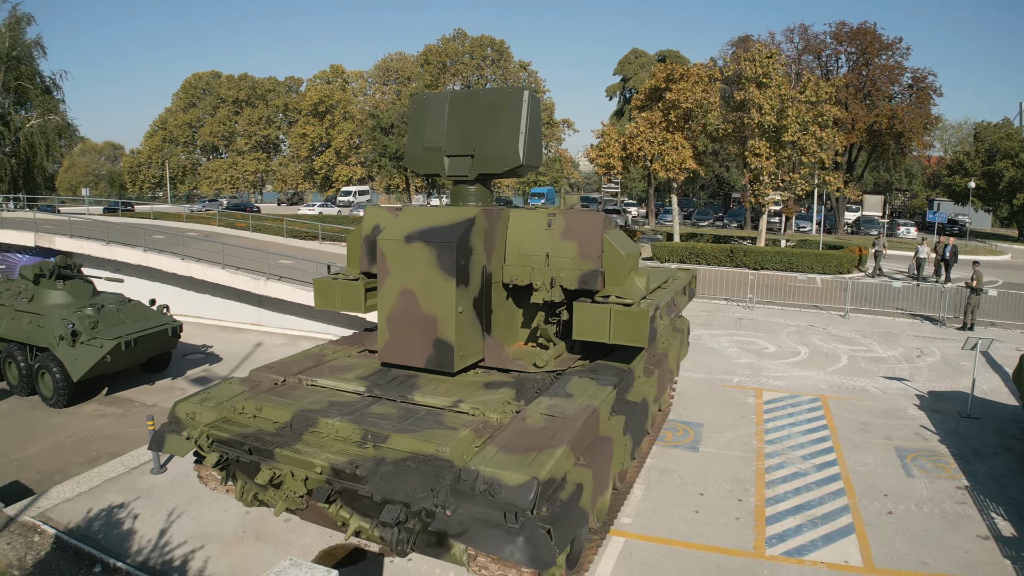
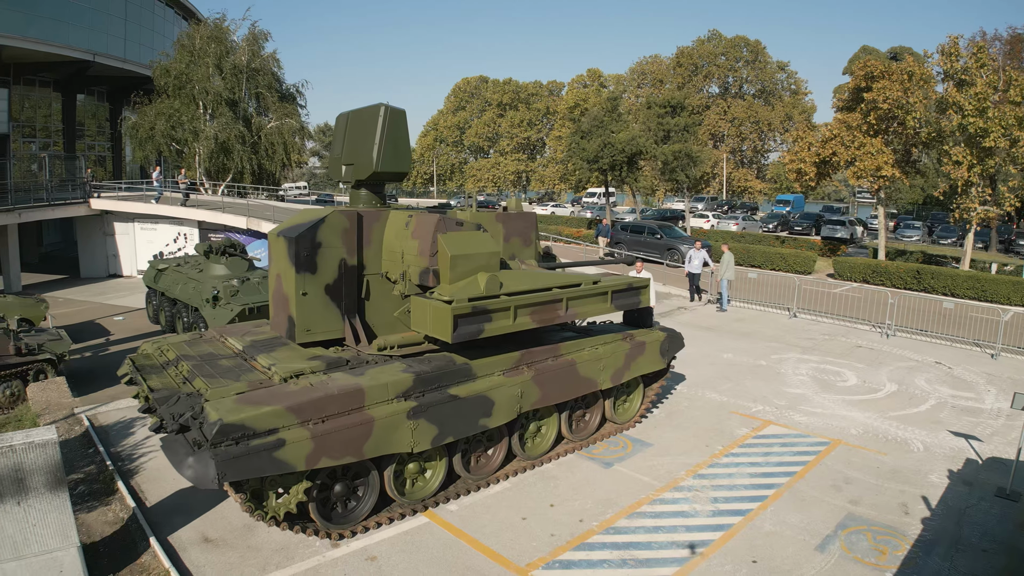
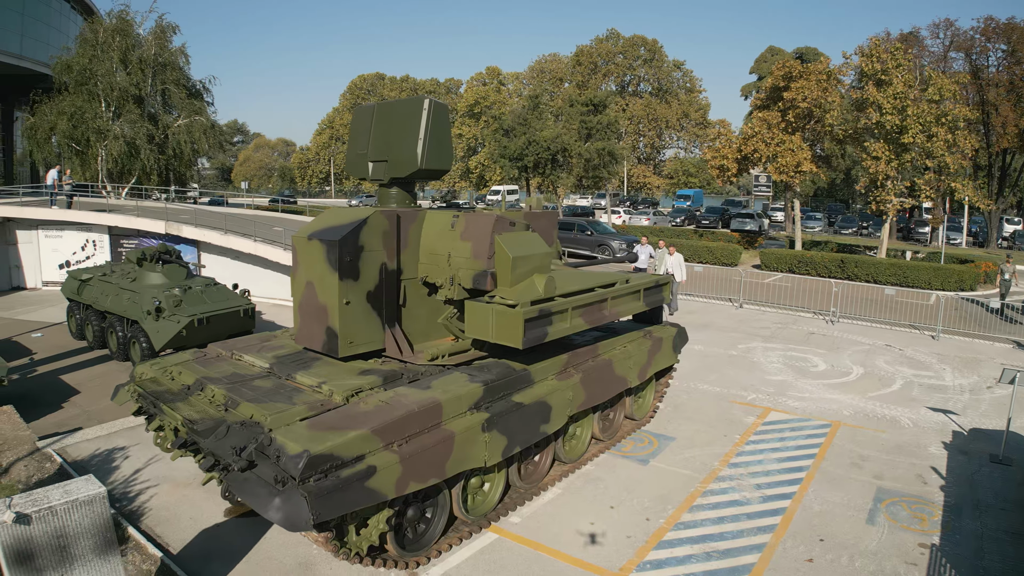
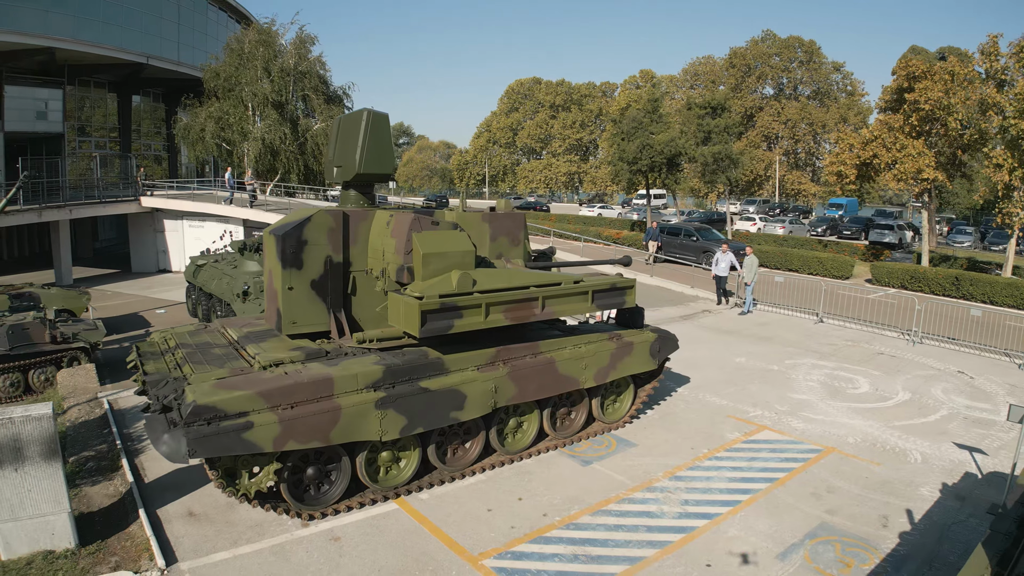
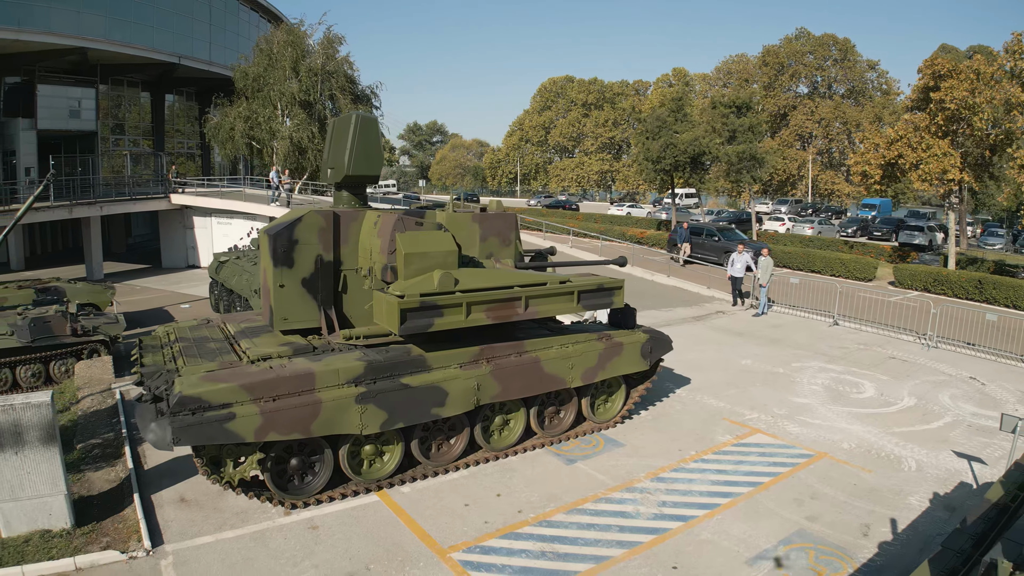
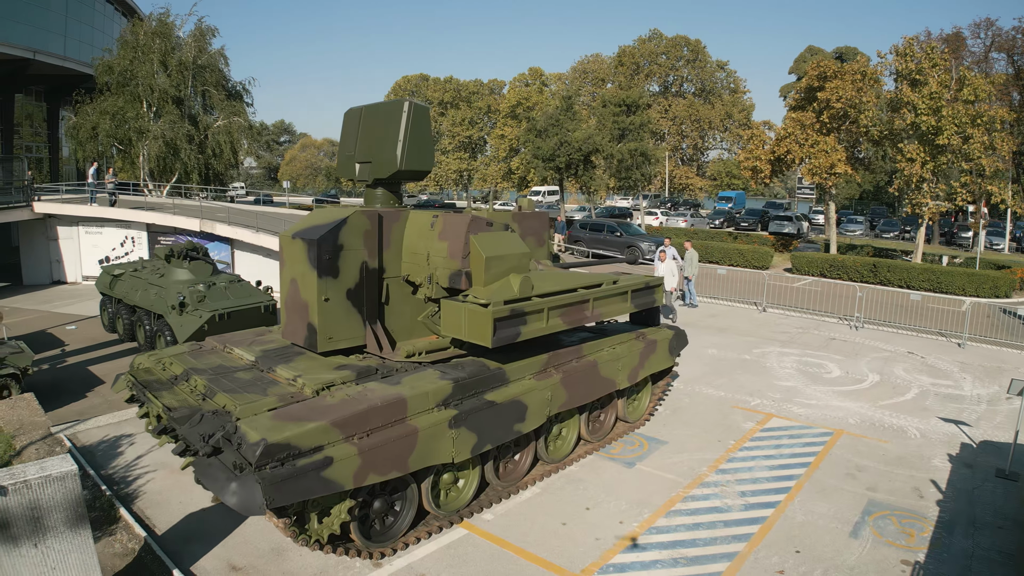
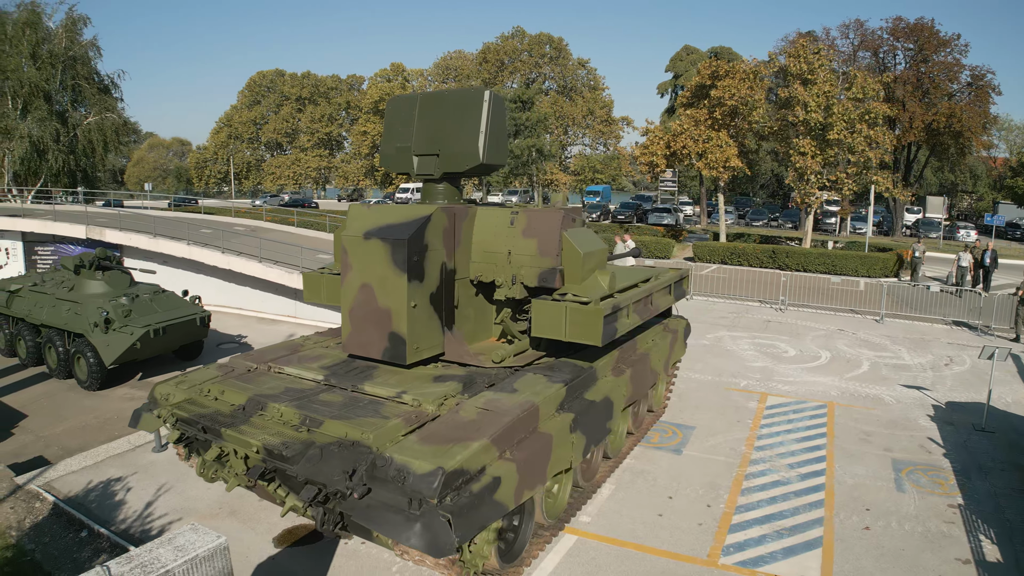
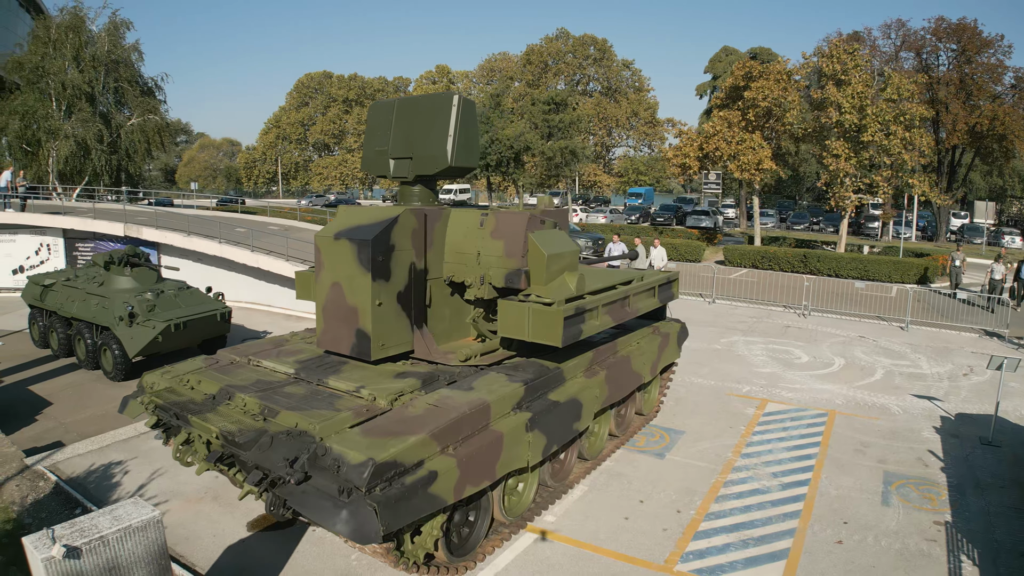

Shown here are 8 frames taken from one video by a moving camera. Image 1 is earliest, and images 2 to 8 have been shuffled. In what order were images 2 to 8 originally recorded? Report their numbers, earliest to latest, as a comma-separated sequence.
7, 8, 3, 6, 2, 4, 5
